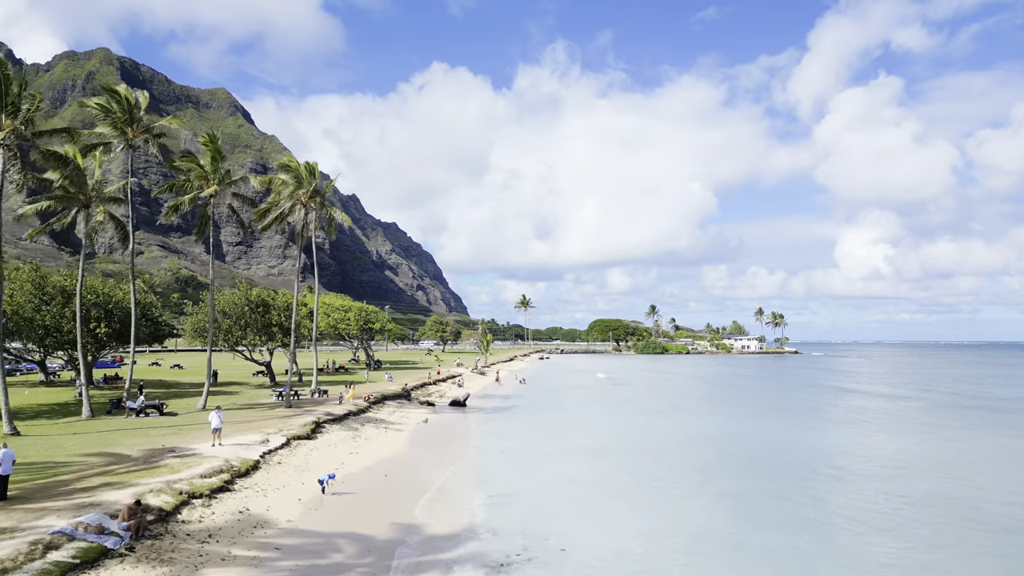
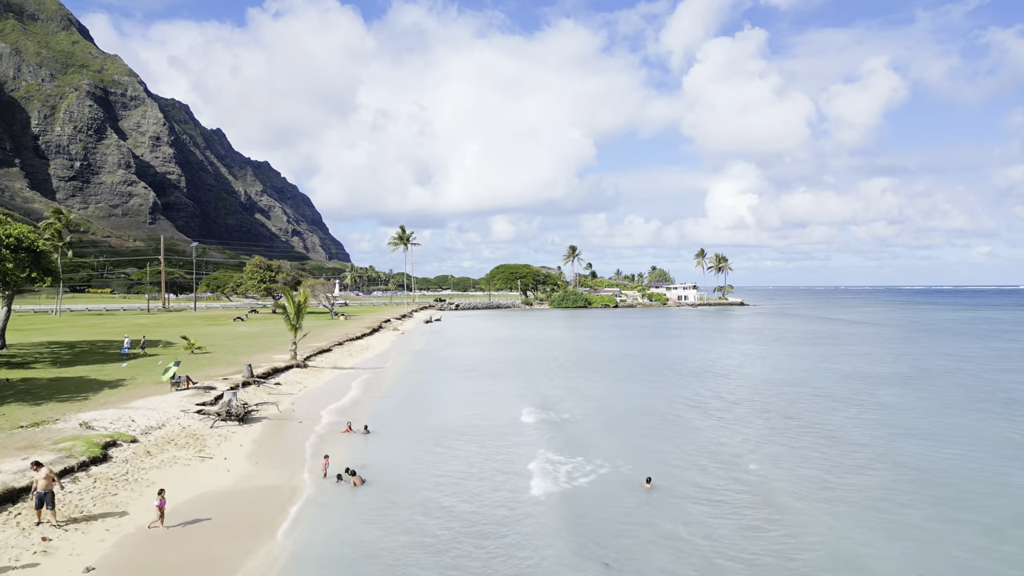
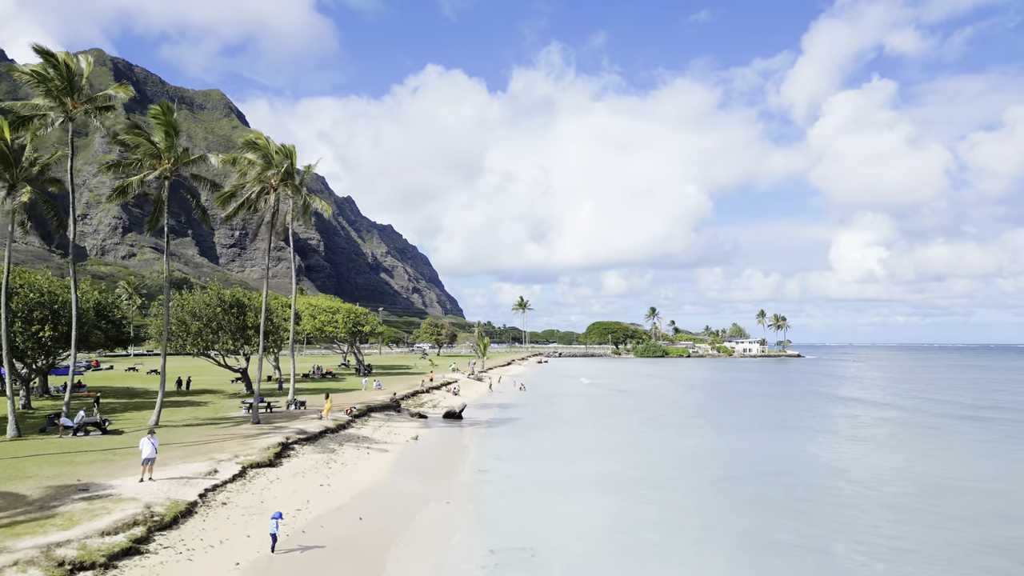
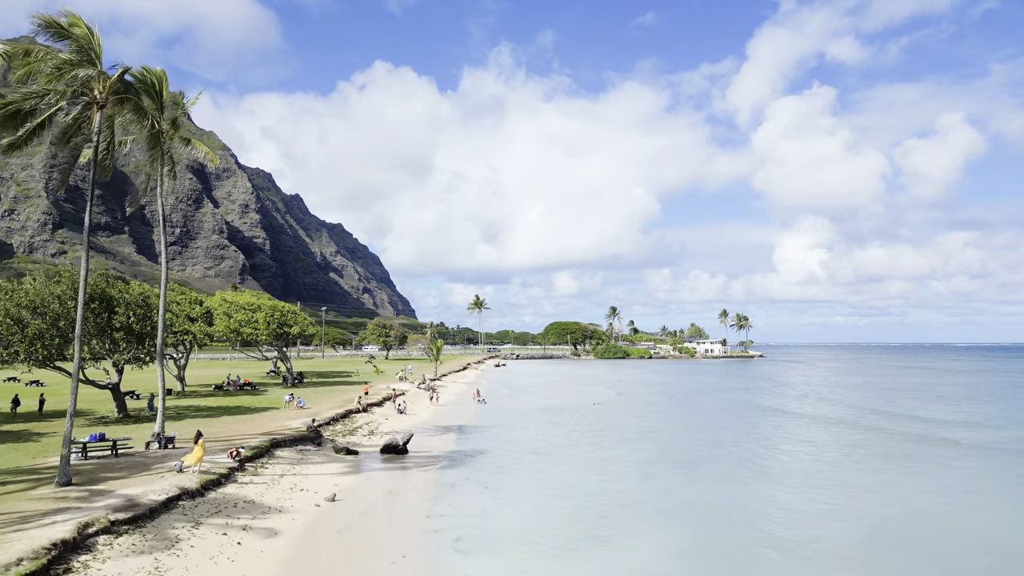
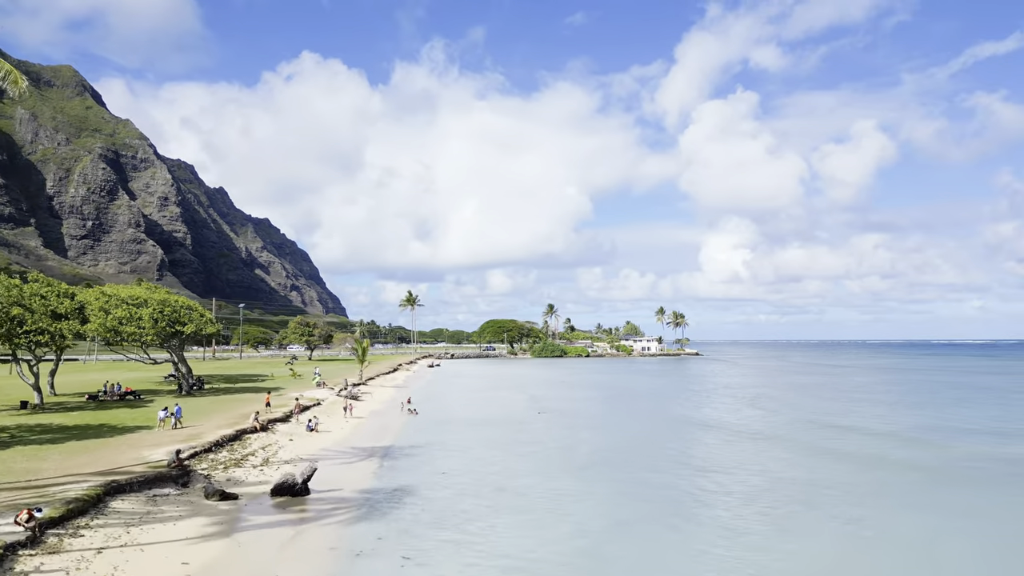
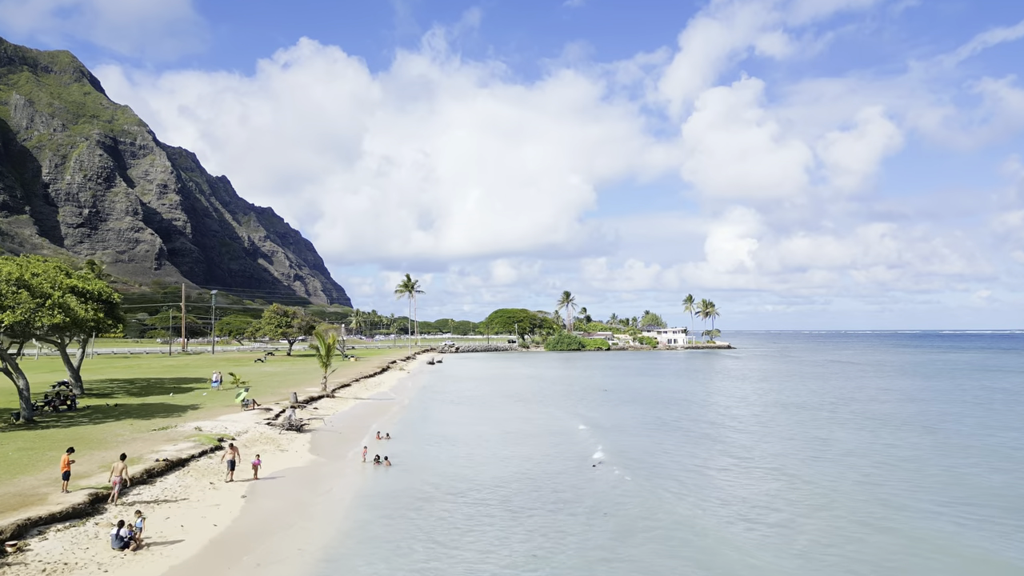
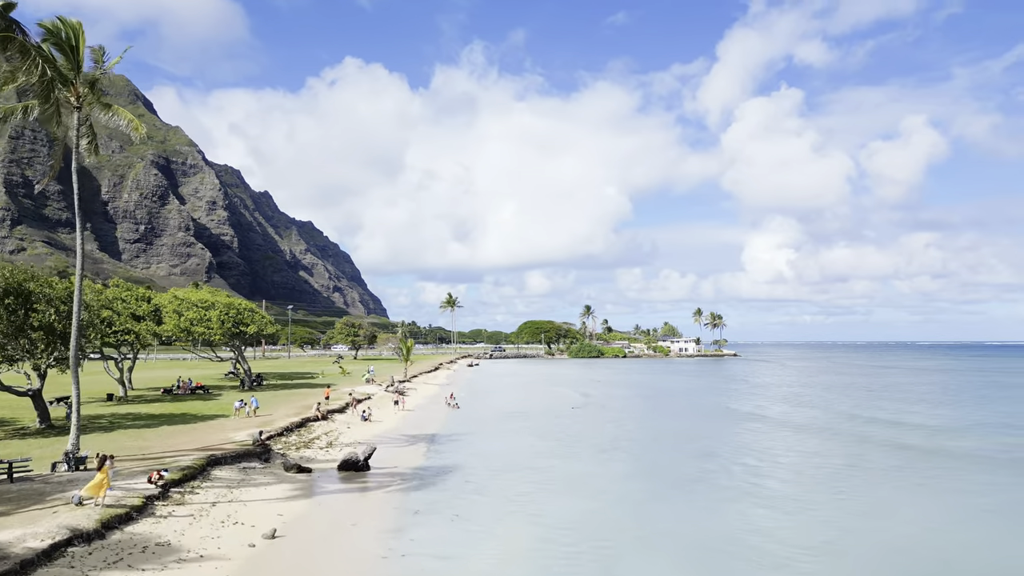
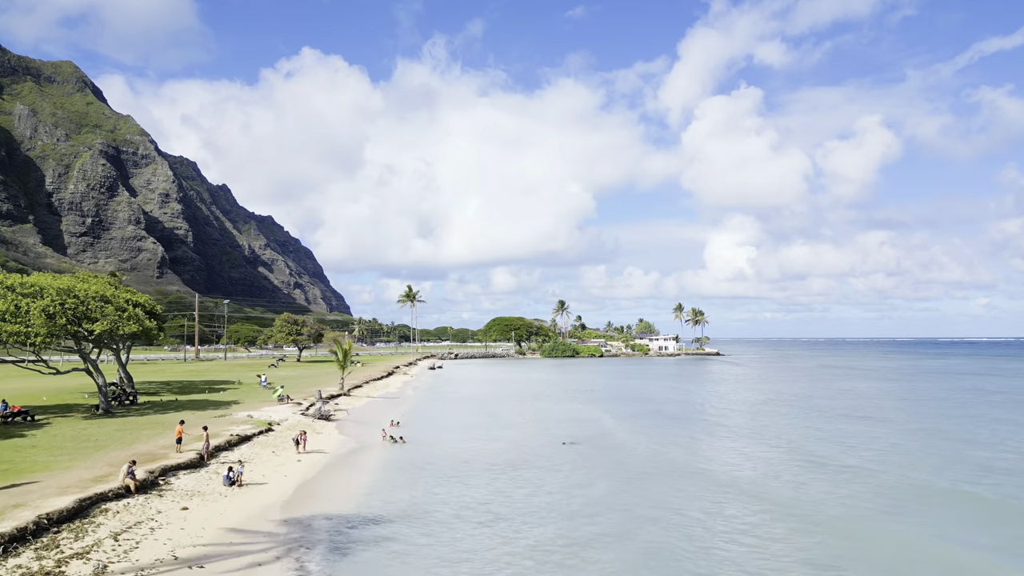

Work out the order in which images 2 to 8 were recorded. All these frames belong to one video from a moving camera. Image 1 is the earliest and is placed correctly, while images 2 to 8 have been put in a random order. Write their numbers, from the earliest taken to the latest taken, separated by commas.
3, 4, 7, 5, 8, 6, 2
